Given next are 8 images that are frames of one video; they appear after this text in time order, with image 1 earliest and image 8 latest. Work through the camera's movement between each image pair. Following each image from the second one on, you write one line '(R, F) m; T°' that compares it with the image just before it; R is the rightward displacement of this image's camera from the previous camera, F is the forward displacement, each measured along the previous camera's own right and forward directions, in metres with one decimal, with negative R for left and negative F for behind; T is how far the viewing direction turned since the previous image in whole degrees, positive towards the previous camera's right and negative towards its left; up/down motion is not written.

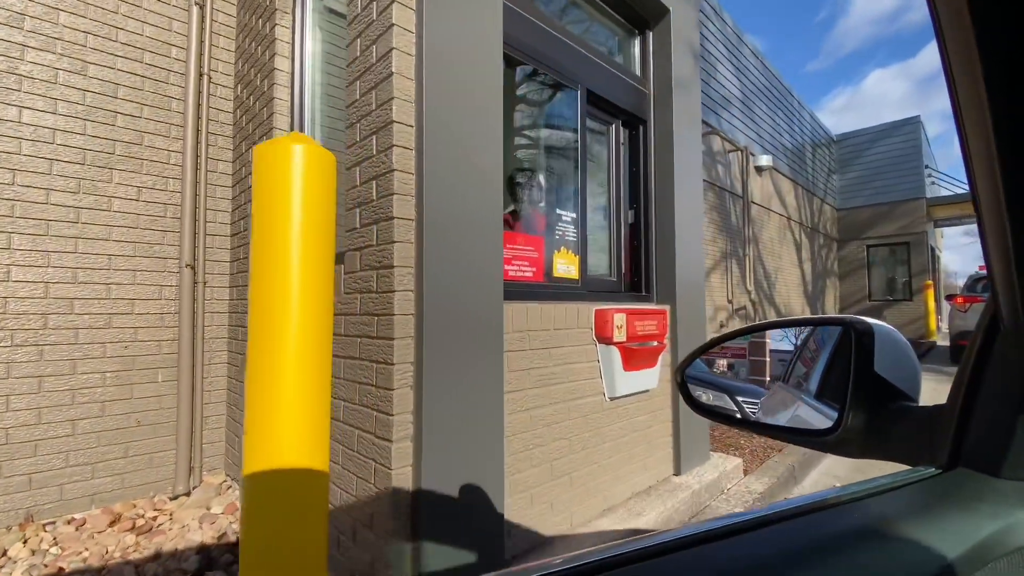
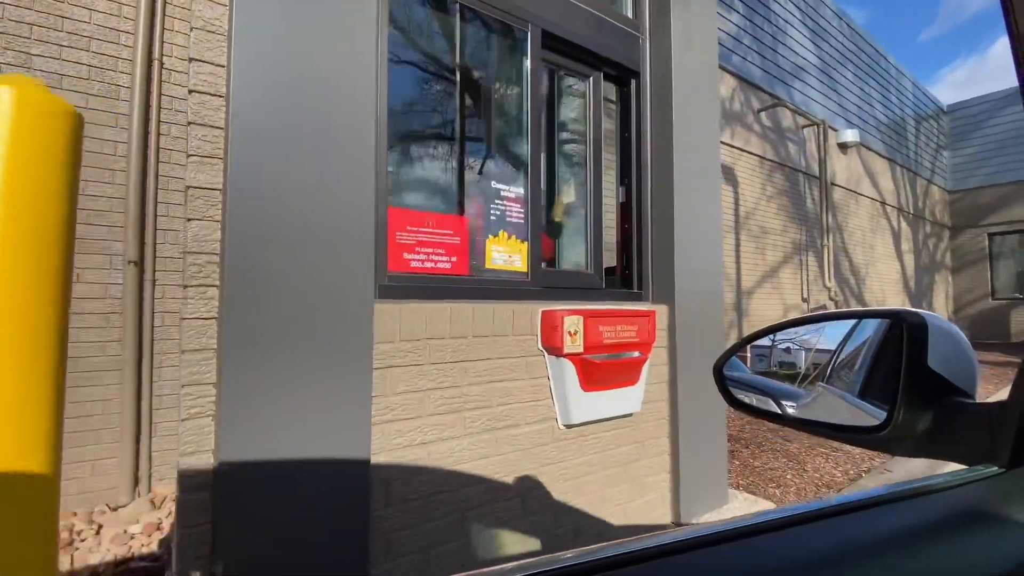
(+0.8, +0.9) m; -9°
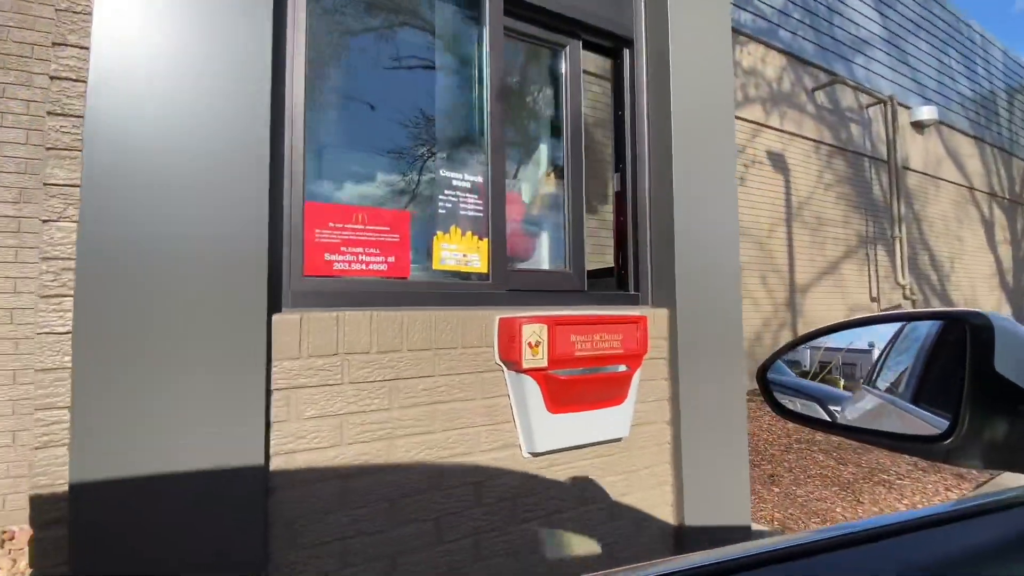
(+0.5, +0.4) m; -7°
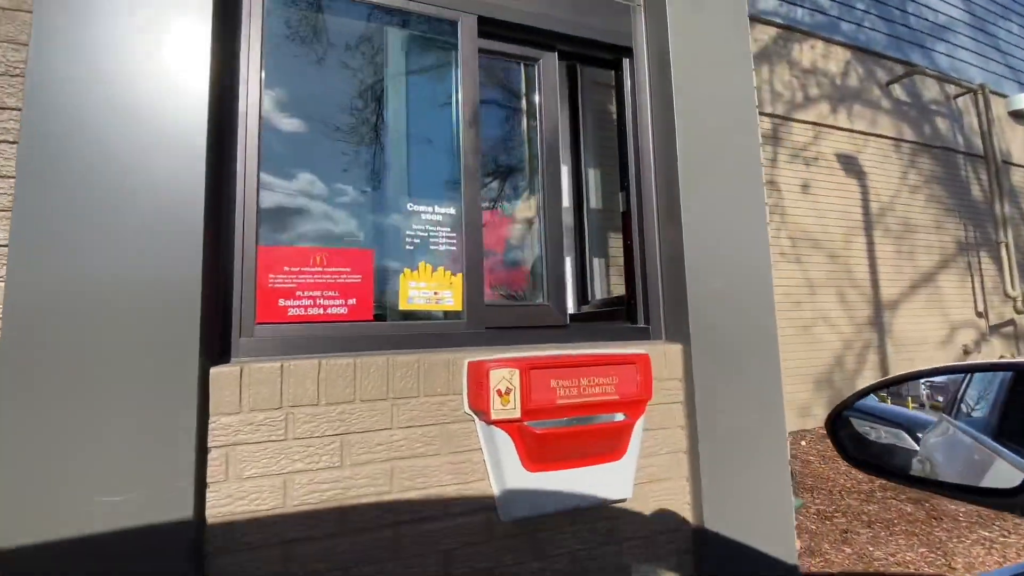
(+0.4, +0.3) m; -8°
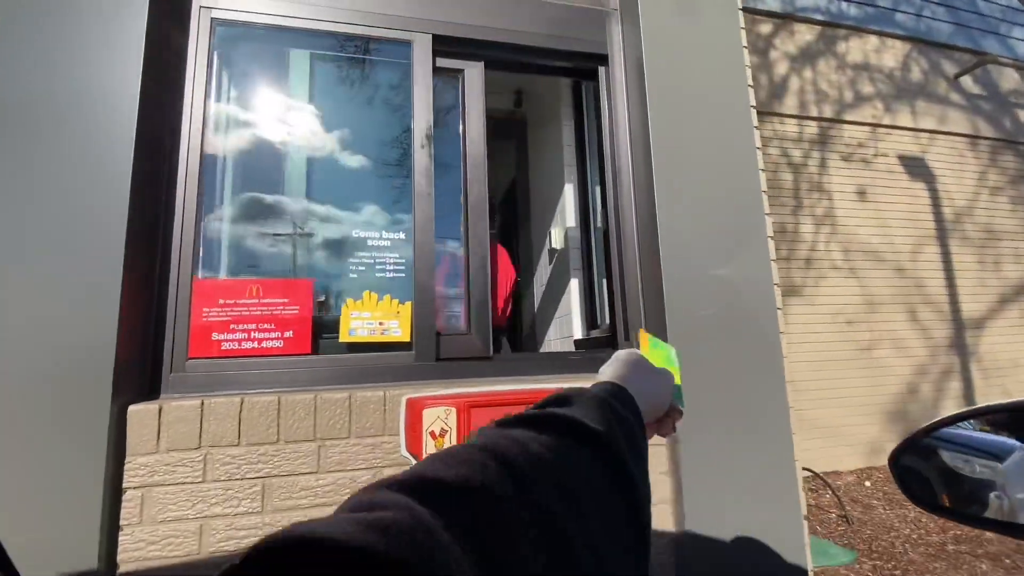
(+0.5, +0.2) m; -7°
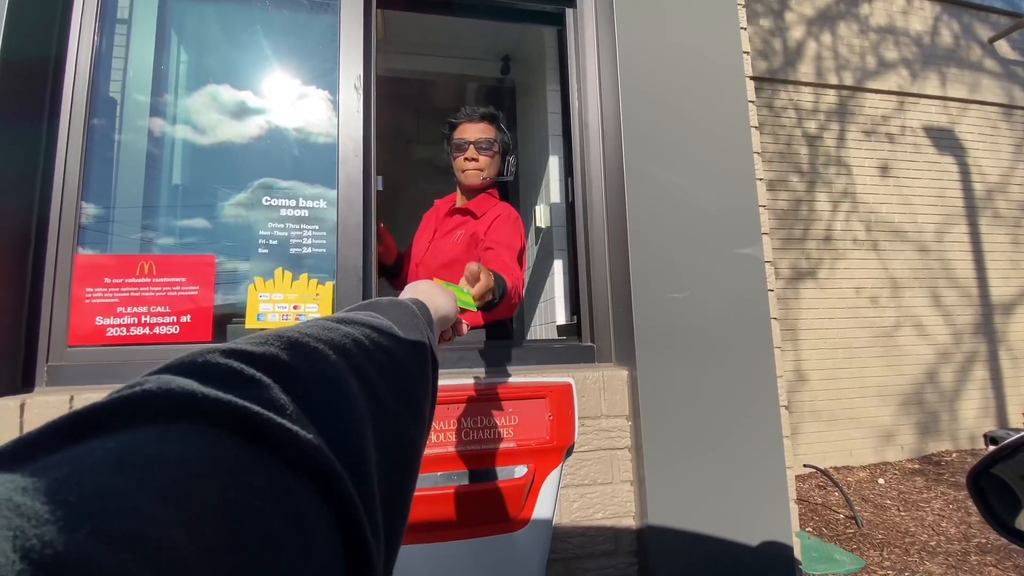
(+0.3, +0.3) m; -2°
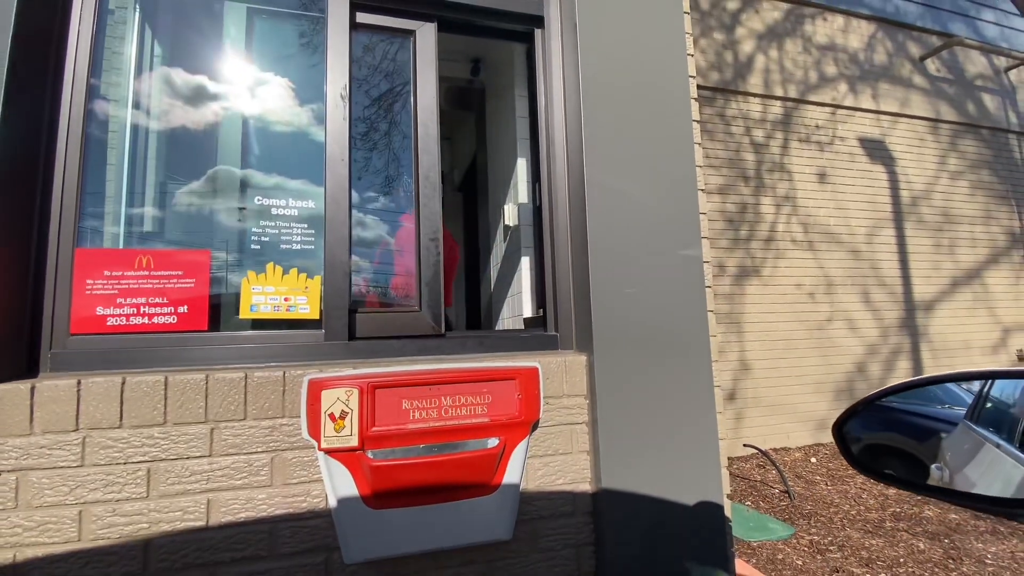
(0.0, -0.2) m; +4°
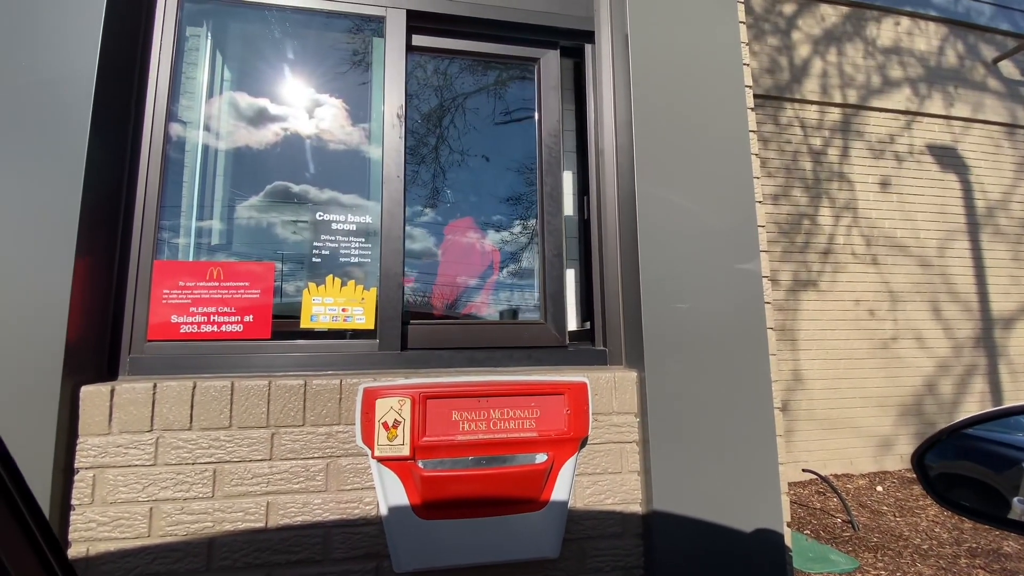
(0.0, 0.0) m; -5°
